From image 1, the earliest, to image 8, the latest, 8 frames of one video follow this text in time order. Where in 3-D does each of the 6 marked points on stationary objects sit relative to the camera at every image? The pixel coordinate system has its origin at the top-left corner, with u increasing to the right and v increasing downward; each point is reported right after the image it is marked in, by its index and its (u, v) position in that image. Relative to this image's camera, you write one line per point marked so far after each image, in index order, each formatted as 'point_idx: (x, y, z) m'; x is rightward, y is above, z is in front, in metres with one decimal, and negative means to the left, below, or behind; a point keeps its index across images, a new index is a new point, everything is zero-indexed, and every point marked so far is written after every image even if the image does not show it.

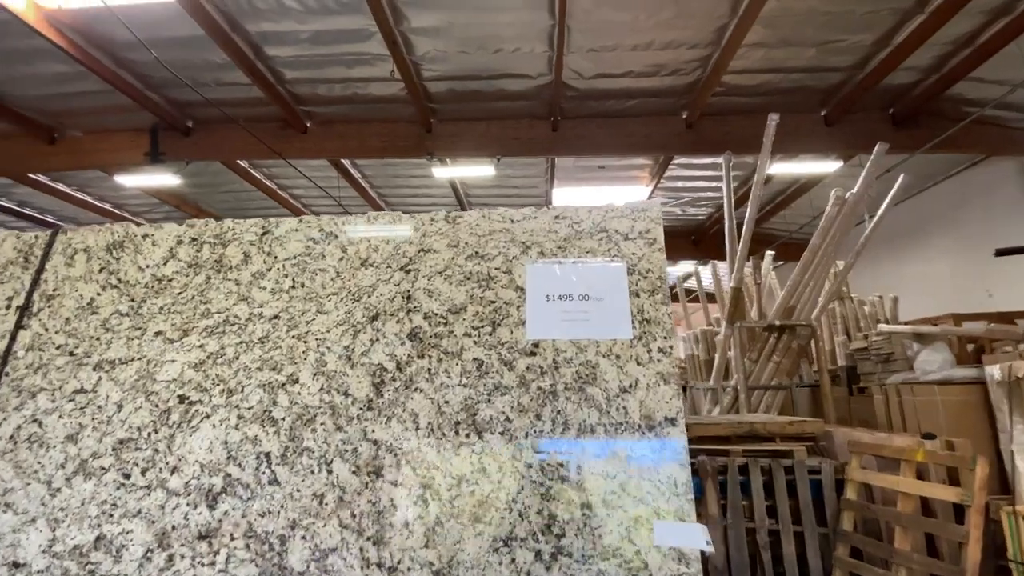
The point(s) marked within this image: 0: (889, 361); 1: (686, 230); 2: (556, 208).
0: (+3.5, -0.7, +4.3) m
1: (+4.0, +1.3, +10.7) m
2: (+0.1, +0.2, +1.2) m
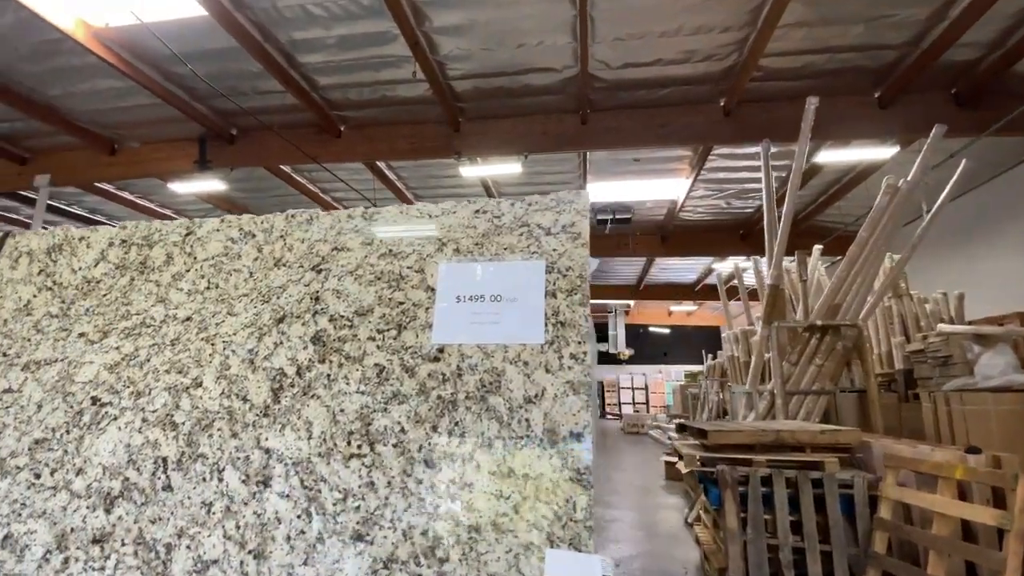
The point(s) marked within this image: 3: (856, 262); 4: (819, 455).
0: (+3.6, -0.6, +3.9) m
1: (+4.7, +1.3, +10.1) m
2: (-0.1, +0.2, +1.1) m
3: (+3.3, +0.2, +4.5) m
4: (+1.9, -1.1, +3.0) m
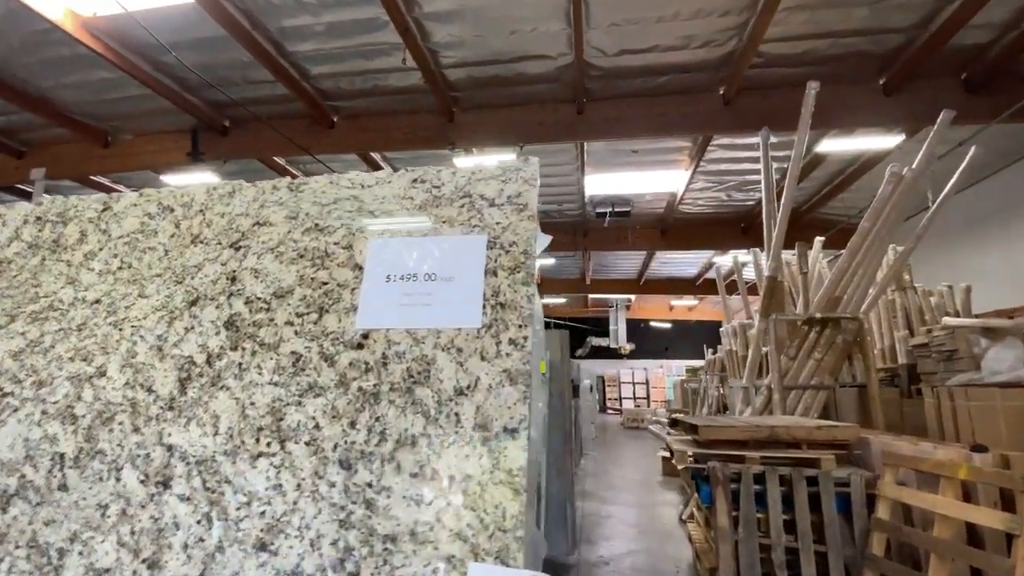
0: (+3.5, -0.6, +3.7) m
1: (+4.7, +1.5, +10.0) m
2: (-0.2, +0.2, +1.0) m
3: (+3.2, +0.3, +4.4) m
4: (+1.8, -1.0, +2.9) m
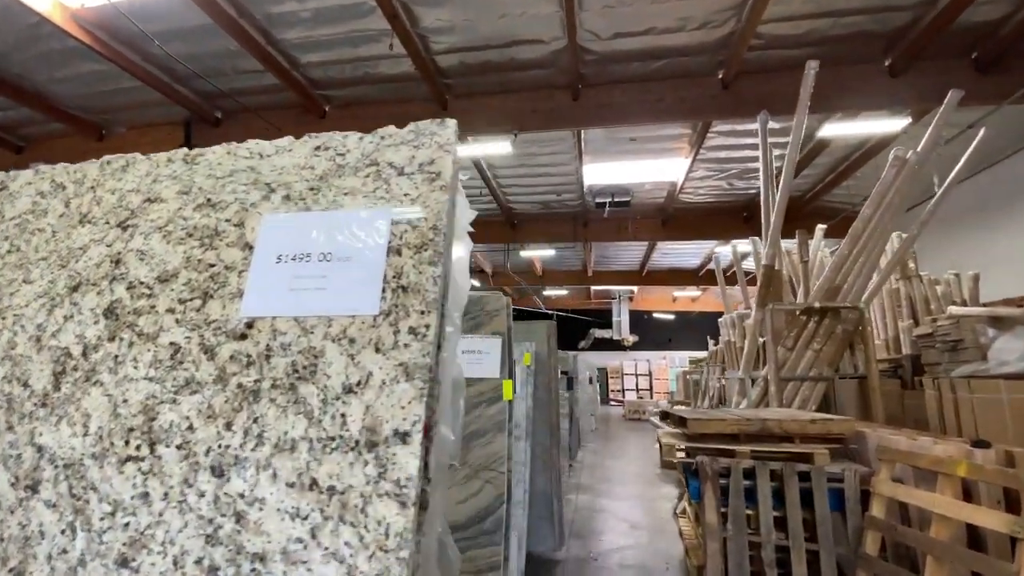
0: (+3.4, -0.5, +3.6) m
1: (+4.6, +1.7, +9.8) m
2: (-0.3, +0.3, +0.9) m
3: (+3.1, +0.4, +4.2) m
4: (+1.7, -0.9, +2.8) m
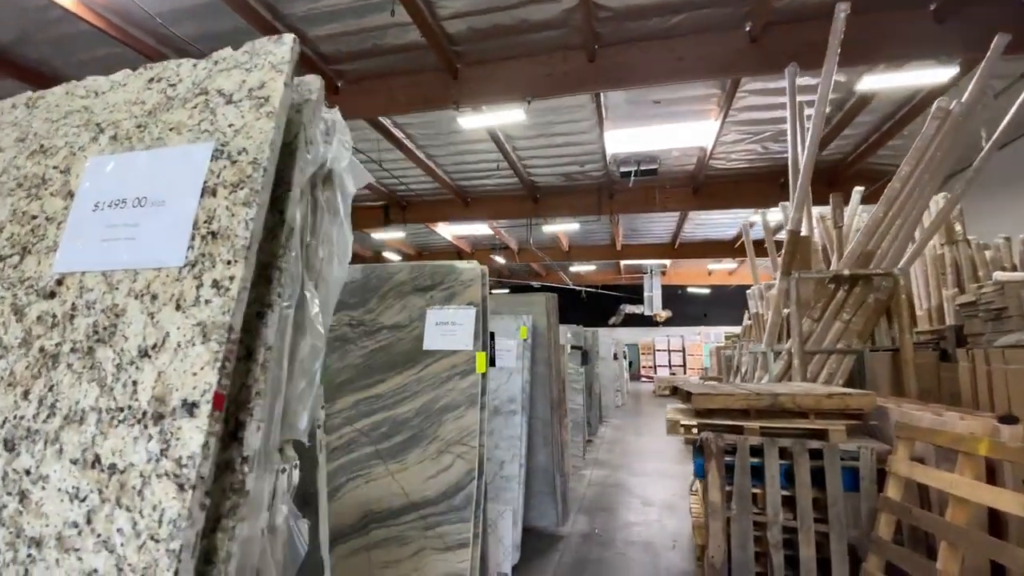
0: (+3.4, -0.2, +3.2) m
1: (+5.0, +2.2, +9.2) m
2: (-0.6, +0.3, +0.7) m
3: (+3.1, +0.7, +3.8) m
4: (+1.7, -0.7, +2.5) m
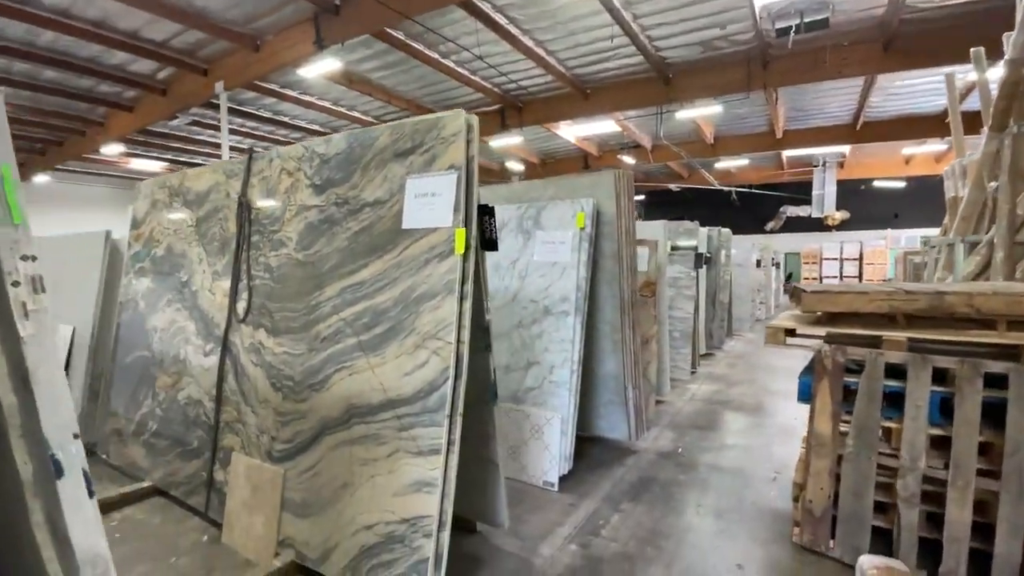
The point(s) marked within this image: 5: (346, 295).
0: (+3.6, +0.5, +1.7) m
1: (+6.8, +3.9, +6.4) m
2: (-0.9, +0.6, +0.4) m
3: (+3.4, +1.5, +2.2) m
4: (+1.8, -0.2, +1.6) m
5: (-0.6, 0.0, +1.8) m
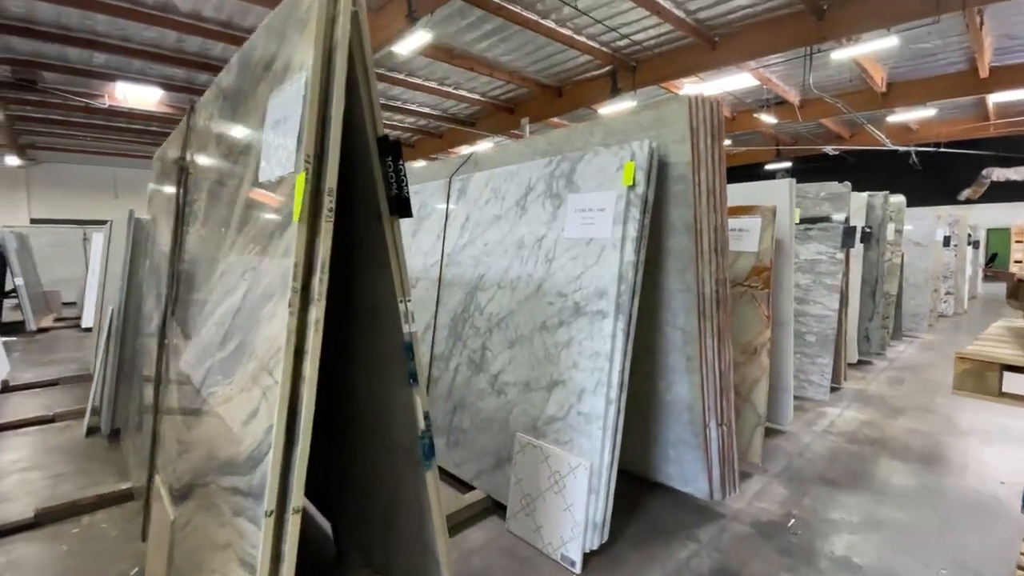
0: (+3.3, +0.4, +0.1) m
1: (+7.6, +4.0, +3.6) m
2: (-1.4, +0.6, 0.0) m
3: (+3.3, +1.4, +0.5) m
4: (+1.5, -0.2, +0.5) m
5: (-0.7, 0.0, +1.2) m
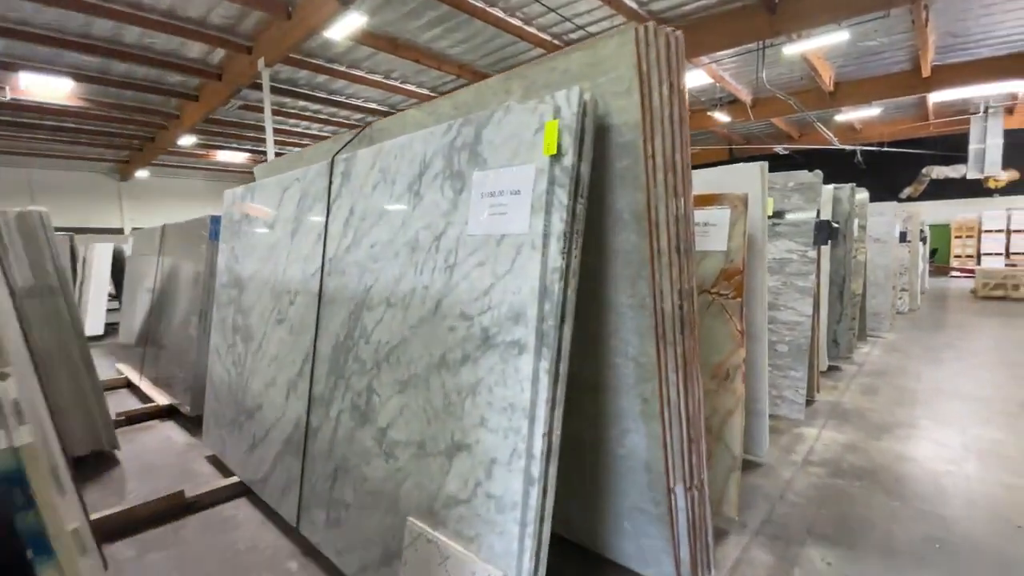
0: (+3.1, +0.4, -0.3) m
1: (+7.1, +4.1, +3.6) m
2: (-1.6, +0.5, -0.7) m
3: (+3.0, +1.5, +0.2) m
4: (+1.3, -0.2, 0.0) m
5: (-1.0, -0.1, +0.6) m
